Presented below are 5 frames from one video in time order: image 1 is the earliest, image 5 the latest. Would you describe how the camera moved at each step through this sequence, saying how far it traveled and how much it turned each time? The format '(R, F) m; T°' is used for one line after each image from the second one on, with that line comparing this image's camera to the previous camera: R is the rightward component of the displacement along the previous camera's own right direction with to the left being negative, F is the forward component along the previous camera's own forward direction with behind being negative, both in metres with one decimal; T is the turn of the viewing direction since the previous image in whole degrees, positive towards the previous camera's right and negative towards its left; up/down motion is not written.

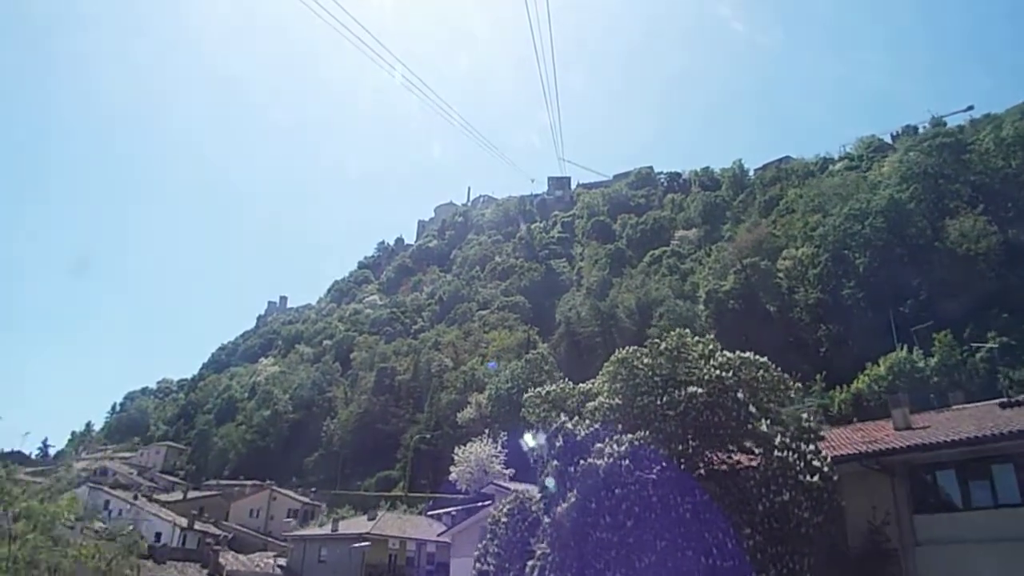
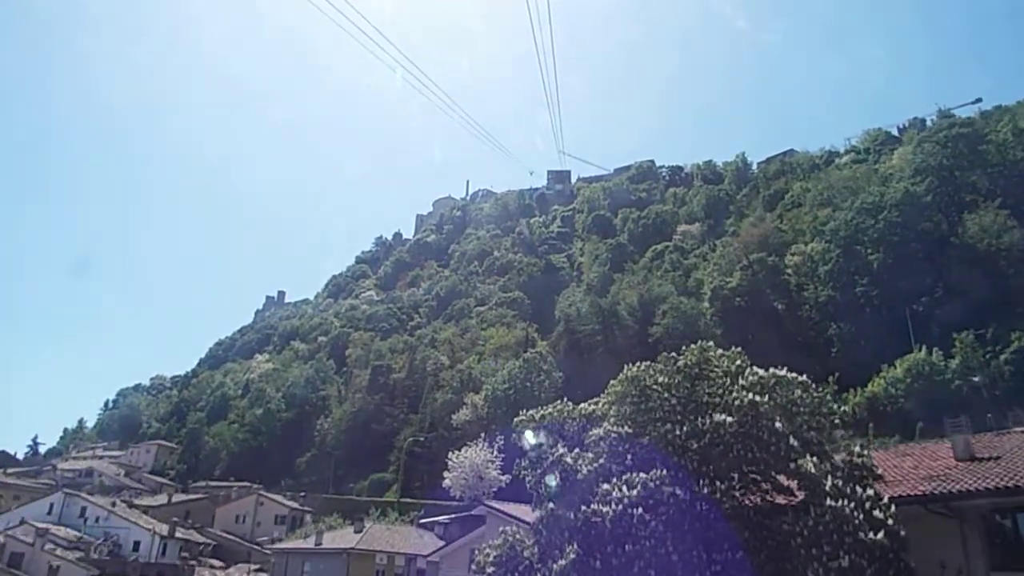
(+0.2, +2.2) m; 0°
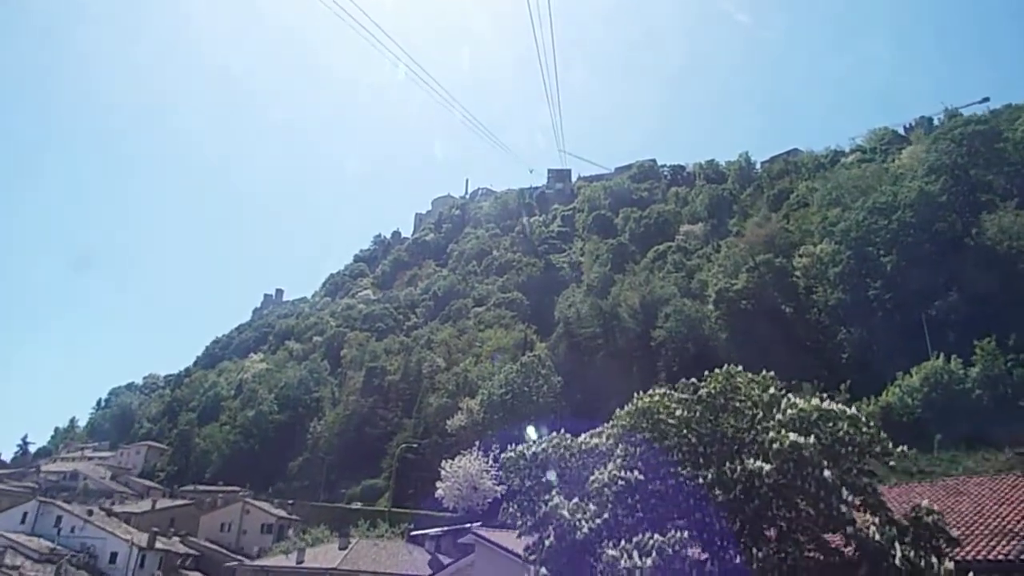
(+0.2, +1.9) m; 0°
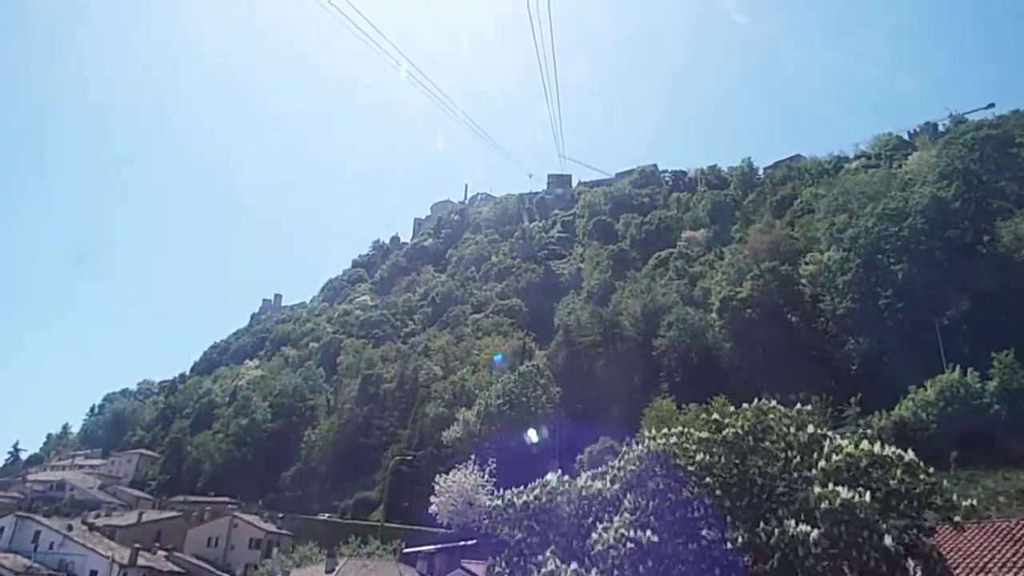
(+0.1, +1.5) m; 0°
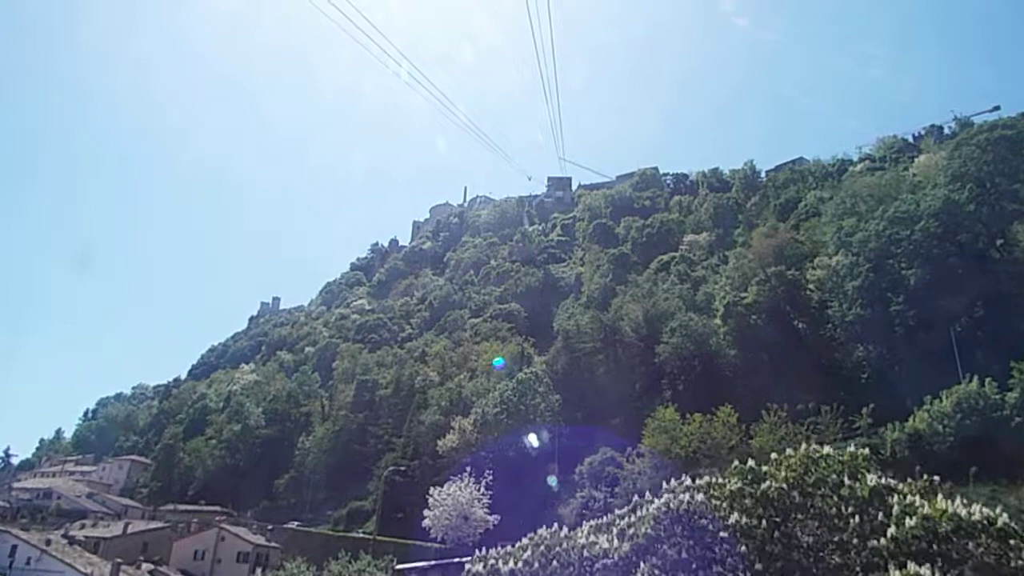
(+0.1, +1.5) m; 0°
